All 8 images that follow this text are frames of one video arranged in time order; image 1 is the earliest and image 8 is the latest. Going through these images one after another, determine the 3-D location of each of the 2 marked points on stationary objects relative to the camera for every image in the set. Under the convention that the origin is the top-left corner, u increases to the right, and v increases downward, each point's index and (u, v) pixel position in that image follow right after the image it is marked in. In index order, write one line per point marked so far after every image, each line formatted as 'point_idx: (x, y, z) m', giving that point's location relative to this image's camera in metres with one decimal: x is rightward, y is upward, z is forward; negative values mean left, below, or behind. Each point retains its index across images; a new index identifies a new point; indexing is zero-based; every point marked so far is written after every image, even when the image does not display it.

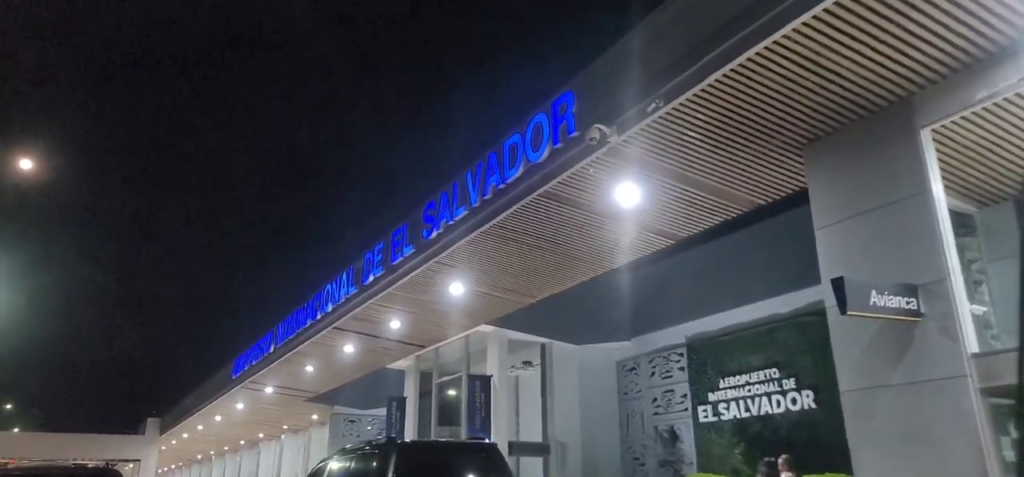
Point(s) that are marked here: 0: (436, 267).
0: (-1.5, -0.6, +13.4) m
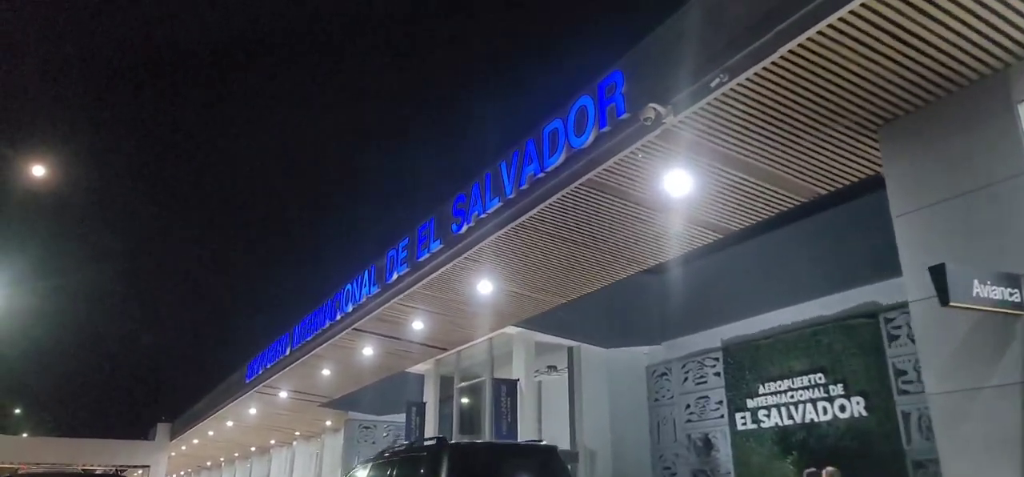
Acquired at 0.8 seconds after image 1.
0: (-0.9, -0.5, +12.8) m
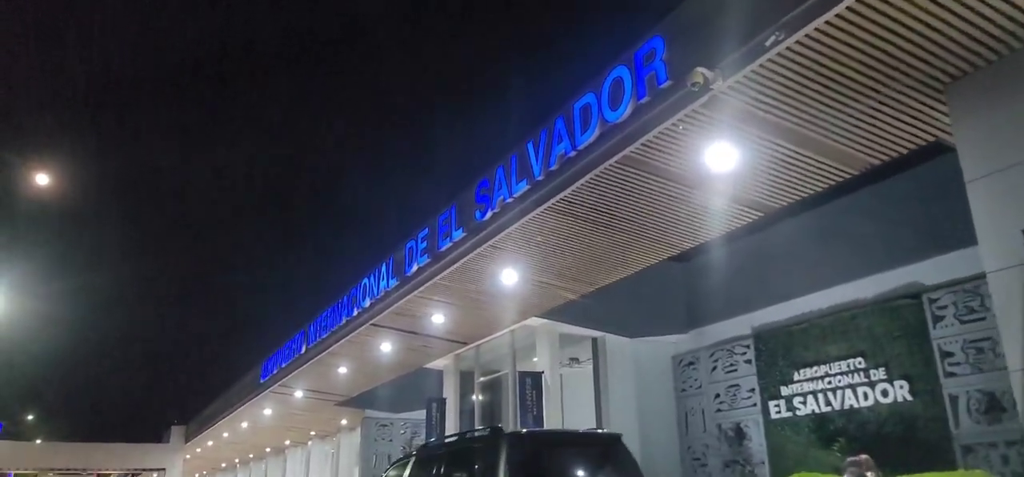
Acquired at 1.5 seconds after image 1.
0: (-0.4, -0.2, +12.3) m
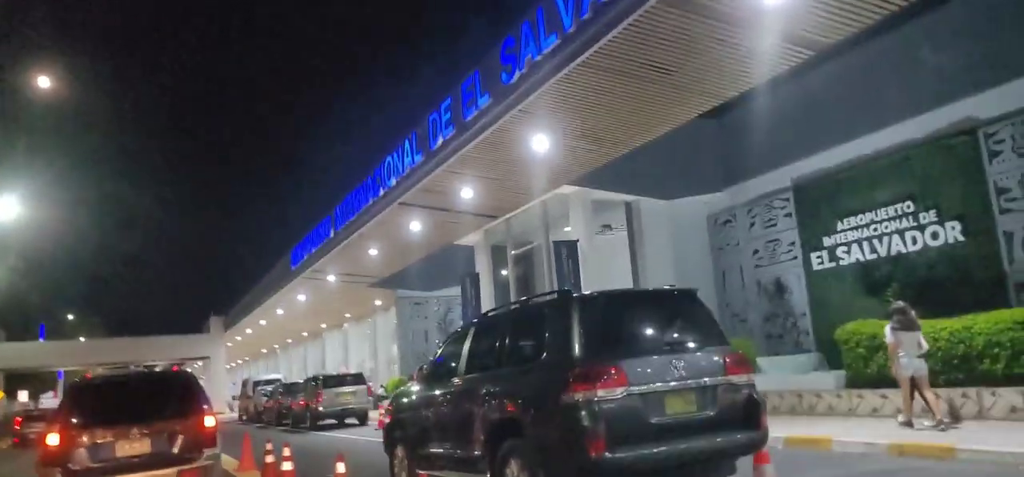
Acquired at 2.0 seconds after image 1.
0: (+0.1, +2.1, +11.7) m
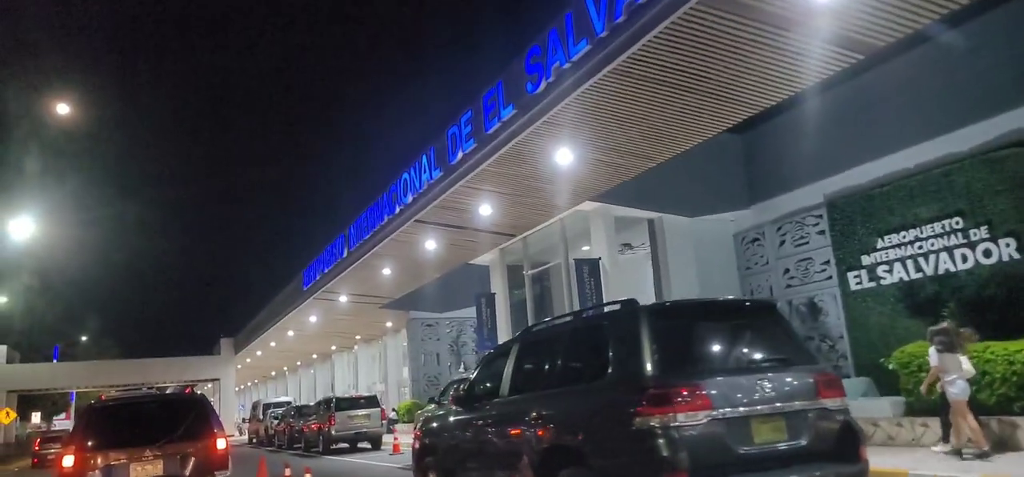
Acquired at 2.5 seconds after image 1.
0: (+0.5, +1.8, +11.2) m
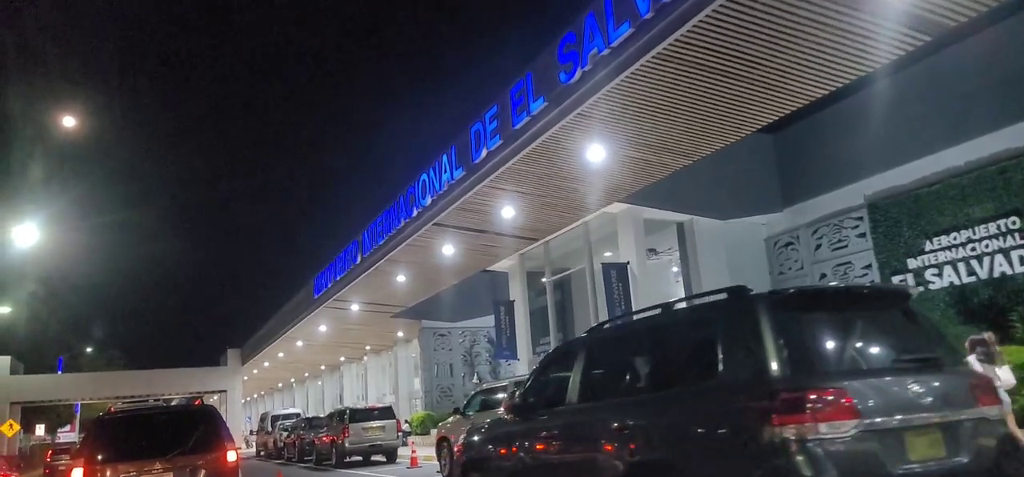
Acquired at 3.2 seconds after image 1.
0: (+1.0, +1.8, +10.6) m
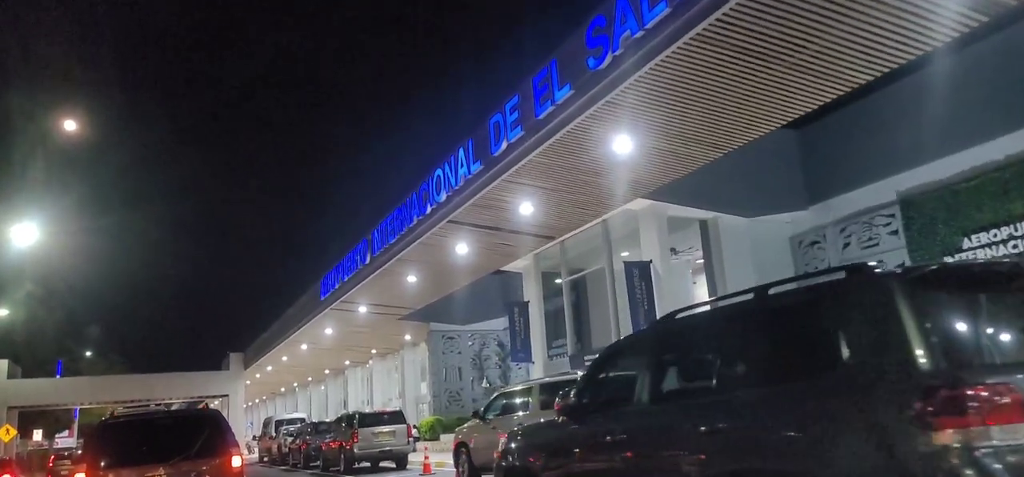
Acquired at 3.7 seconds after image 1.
0: (+1.3, +1.9, +10.1) m
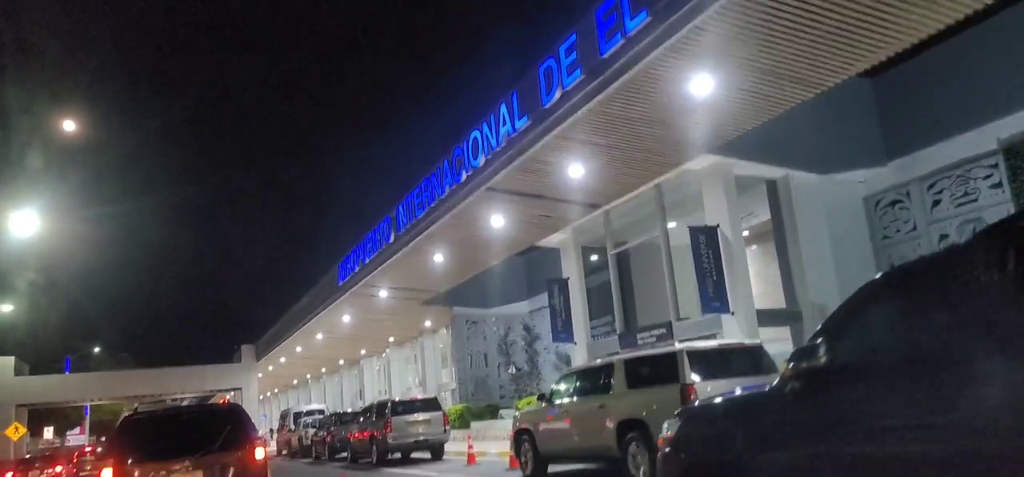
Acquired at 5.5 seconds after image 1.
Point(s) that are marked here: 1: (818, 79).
0: (+2.2, +2.5, +8.6) m
1: (+4.2, +2.2, +9.4) m
